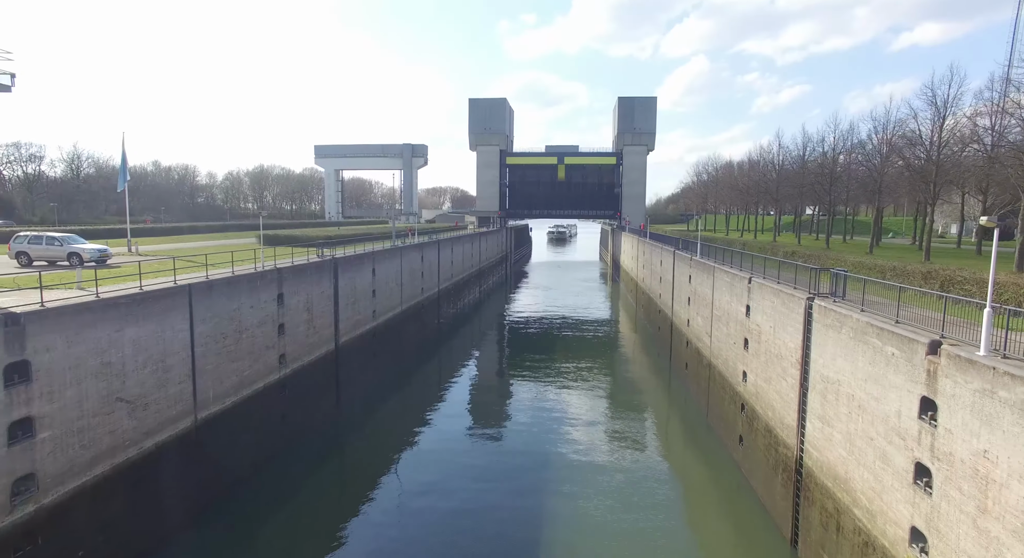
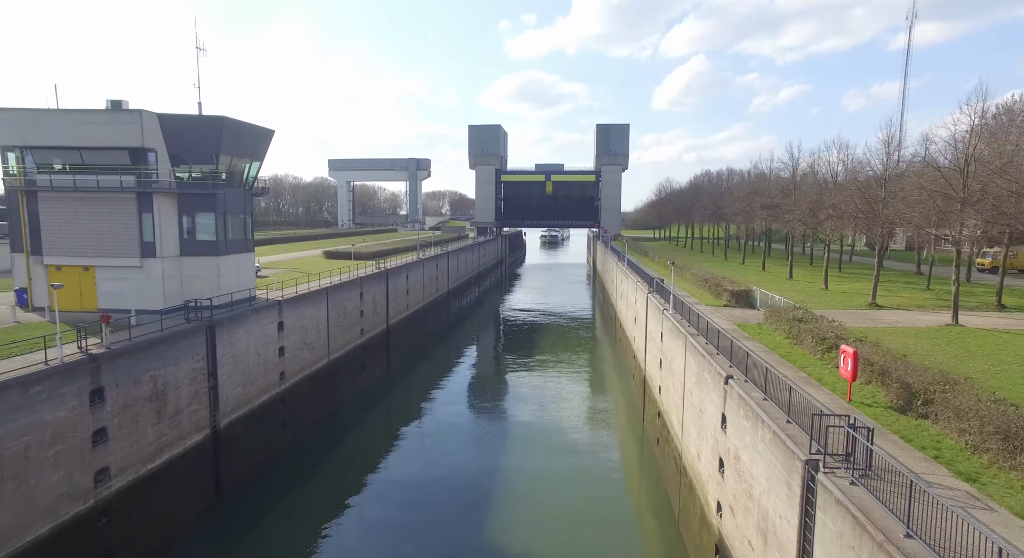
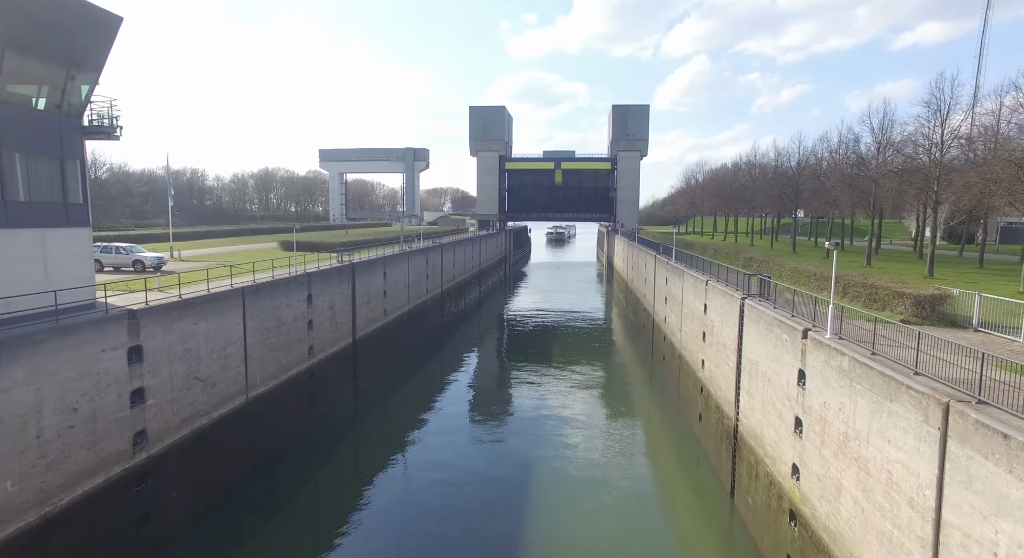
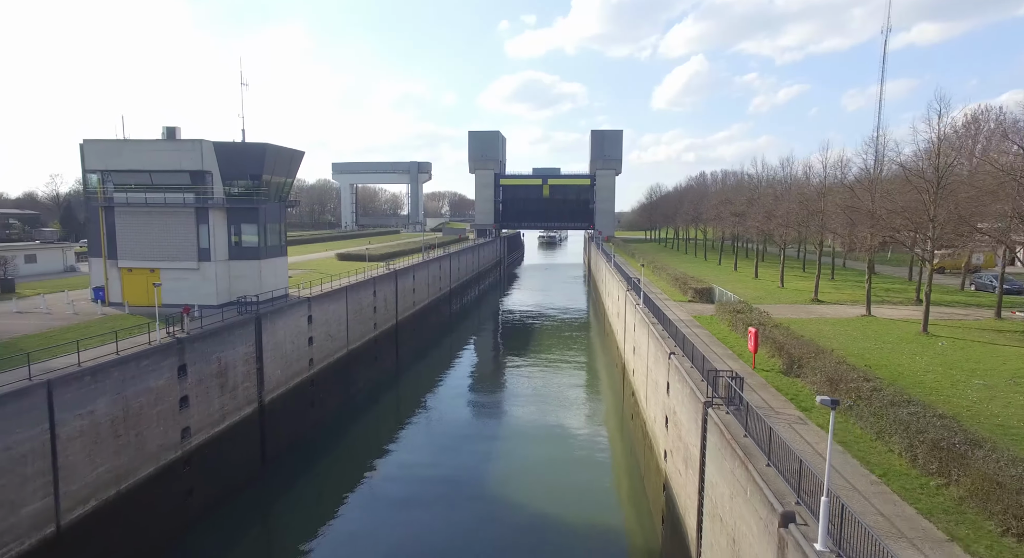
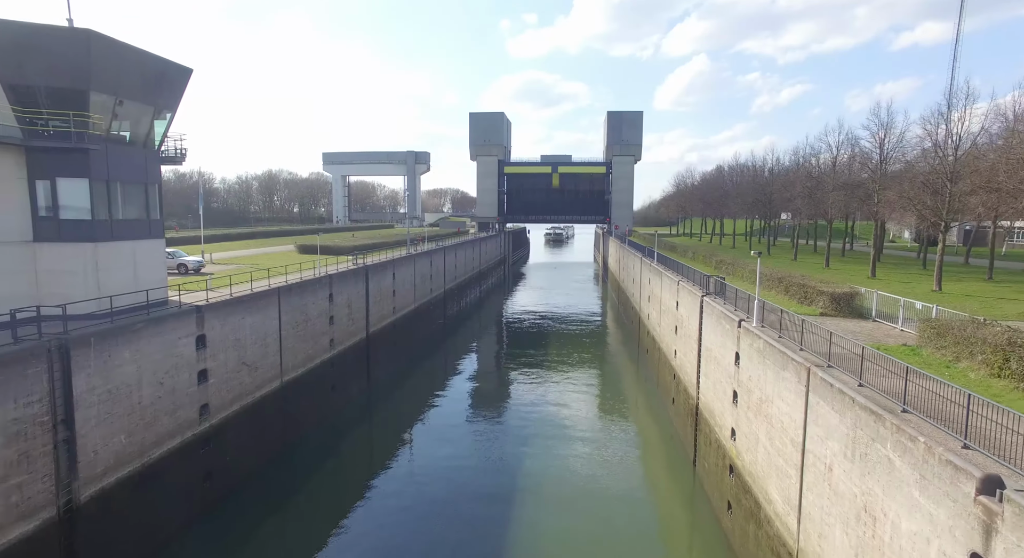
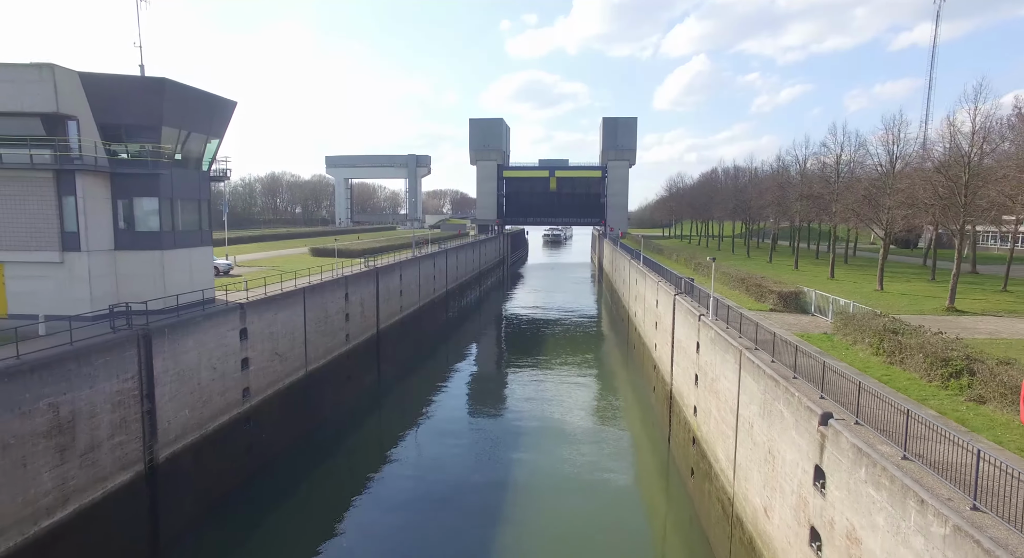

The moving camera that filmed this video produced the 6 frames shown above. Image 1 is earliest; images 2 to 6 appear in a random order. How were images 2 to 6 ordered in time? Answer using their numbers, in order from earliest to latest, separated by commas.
3, 5, 6, 2, 4
